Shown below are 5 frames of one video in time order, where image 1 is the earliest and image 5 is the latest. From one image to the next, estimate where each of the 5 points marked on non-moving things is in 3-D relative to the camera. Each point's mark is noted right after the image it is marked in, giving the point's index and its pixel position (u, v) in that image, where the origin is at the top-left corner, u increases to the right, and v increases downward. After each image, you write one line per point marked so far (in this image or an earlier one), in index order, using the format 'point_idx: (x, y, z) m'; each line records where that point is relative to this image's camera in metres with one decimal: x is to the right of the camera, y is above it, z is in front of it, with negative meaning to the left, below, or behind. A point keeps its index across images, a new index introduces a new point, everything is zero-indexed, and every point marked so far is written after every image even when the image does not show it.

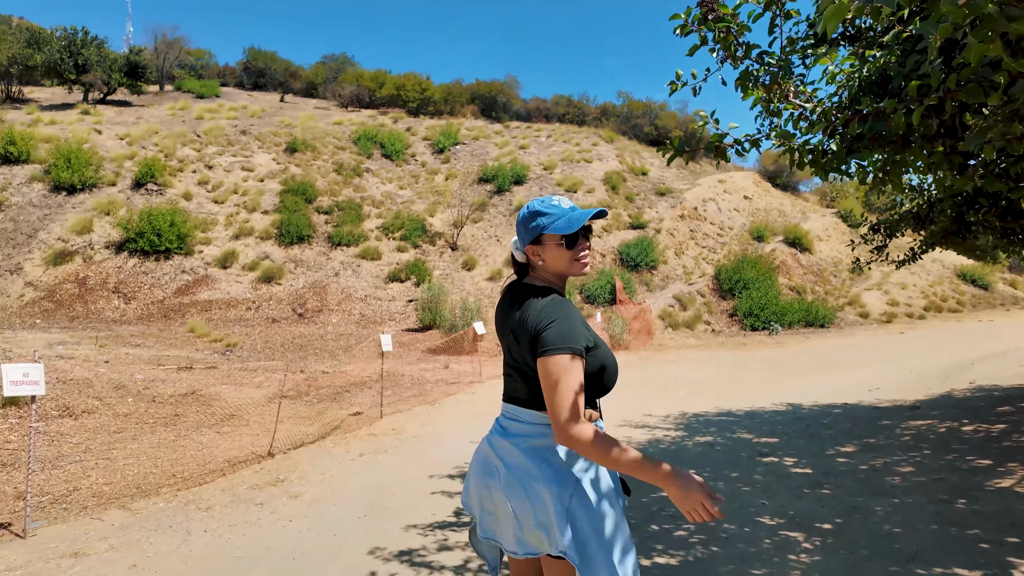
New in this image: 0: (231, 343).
0: (-6.6, -1.3, +13.8) m
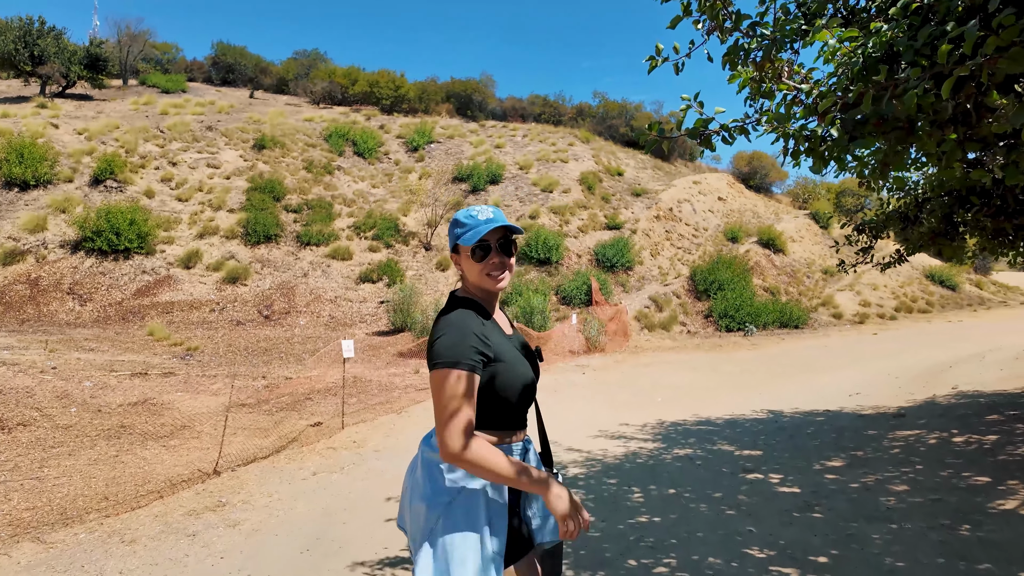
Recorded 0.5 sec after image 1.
0: (-7.2, -1.3, +13.2) m
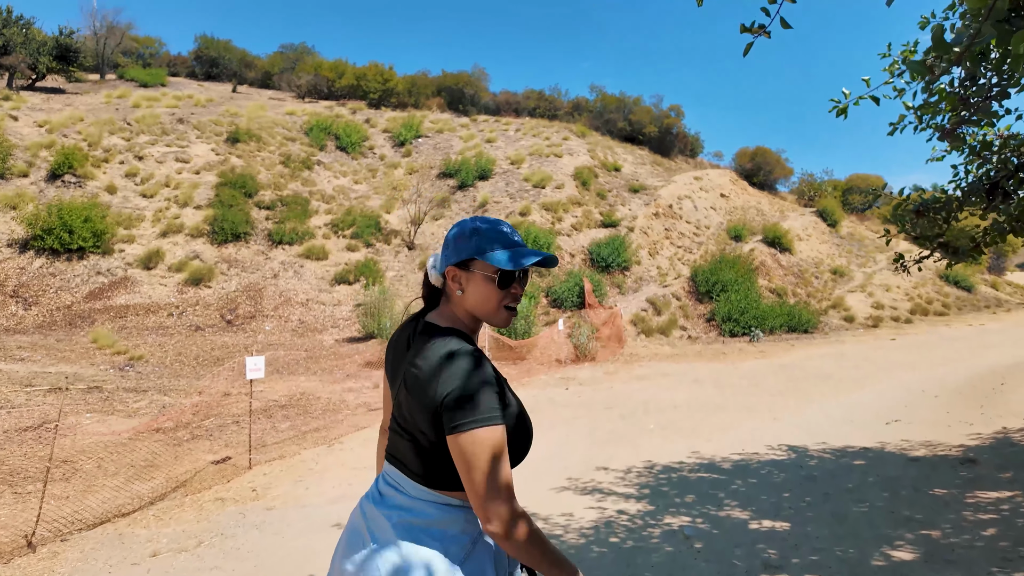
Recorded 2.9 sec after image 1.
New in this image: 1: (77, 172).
0: (-7.6, -1.4, +11.8) m
1: (-13.7, +3.7, +18.4) m
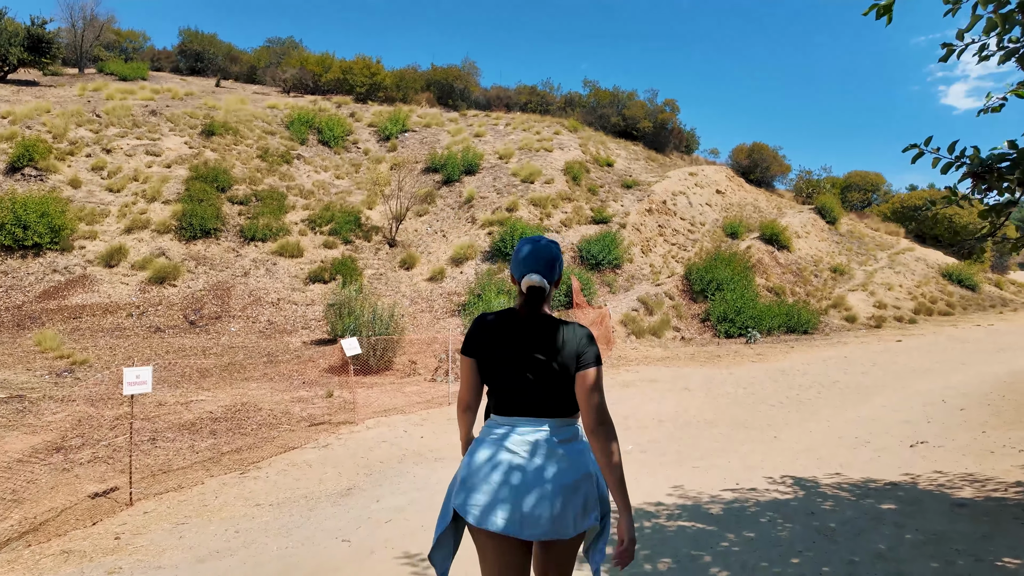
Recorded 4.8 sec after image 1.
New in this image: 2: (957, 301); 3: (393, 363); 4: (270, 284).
0: (-8.0, -1.3, +10.9) m
1: (-14.1, +3.7, +17.5) m
2: (+14.8, -0.4, +19.4) m
3: (-2.3, -1.4, +10.6) m
4: (-6.6, +0.1, +15.9) m
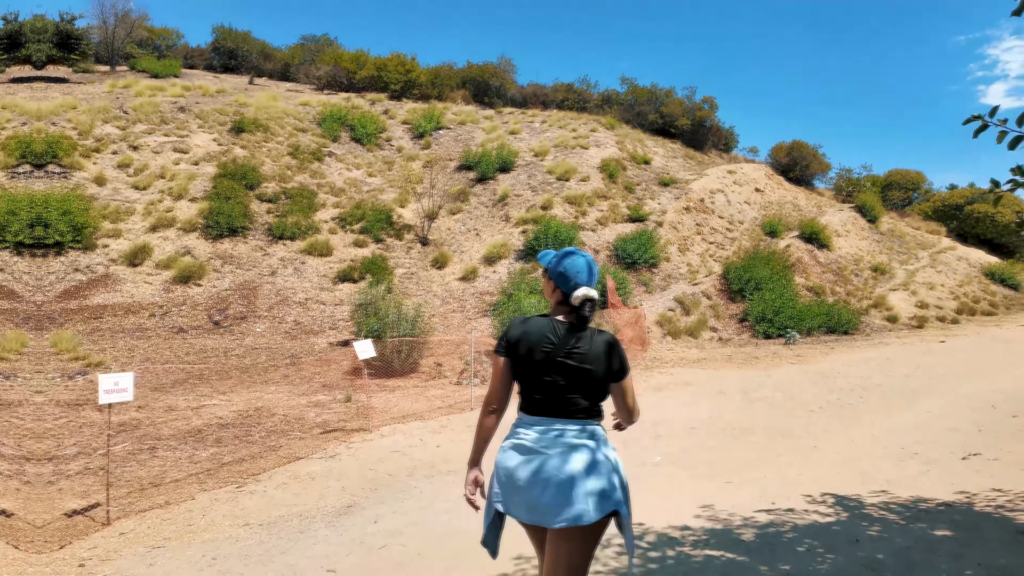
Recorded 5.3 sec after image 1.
0: (-7.2, -1.3, +10.1) m
1: (-12.9, +3.7, +16.9) m
2: (+16.0, -0.4, +17.5) m
3: (-1.4, -1.3, +9.5) m
4: (-5.5, +0.1, +15.0) m
